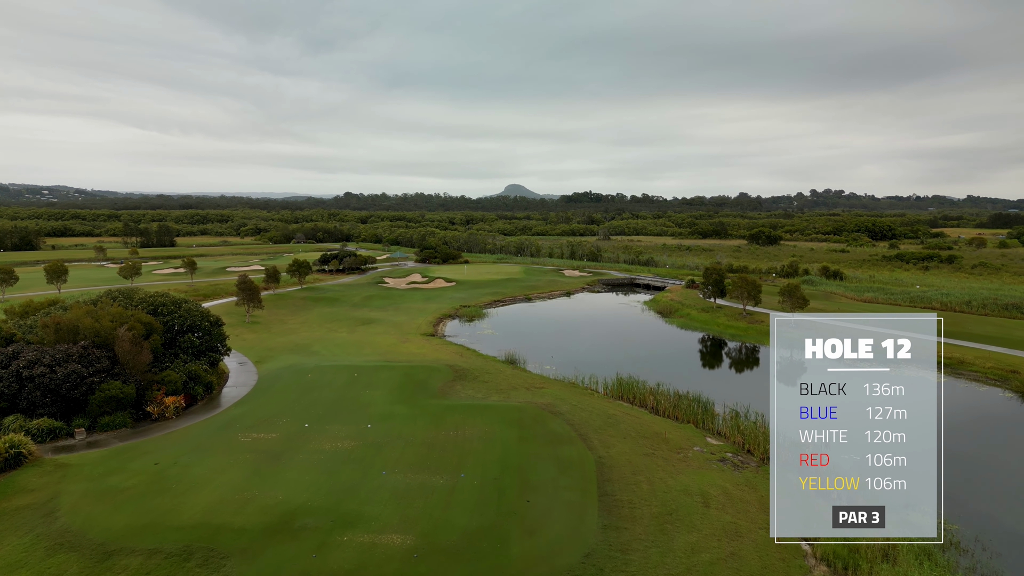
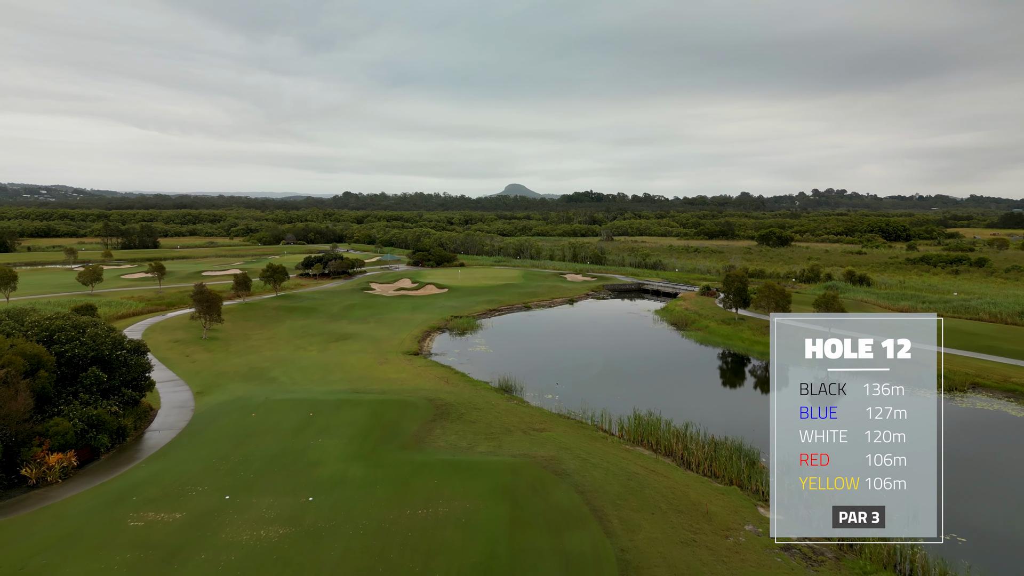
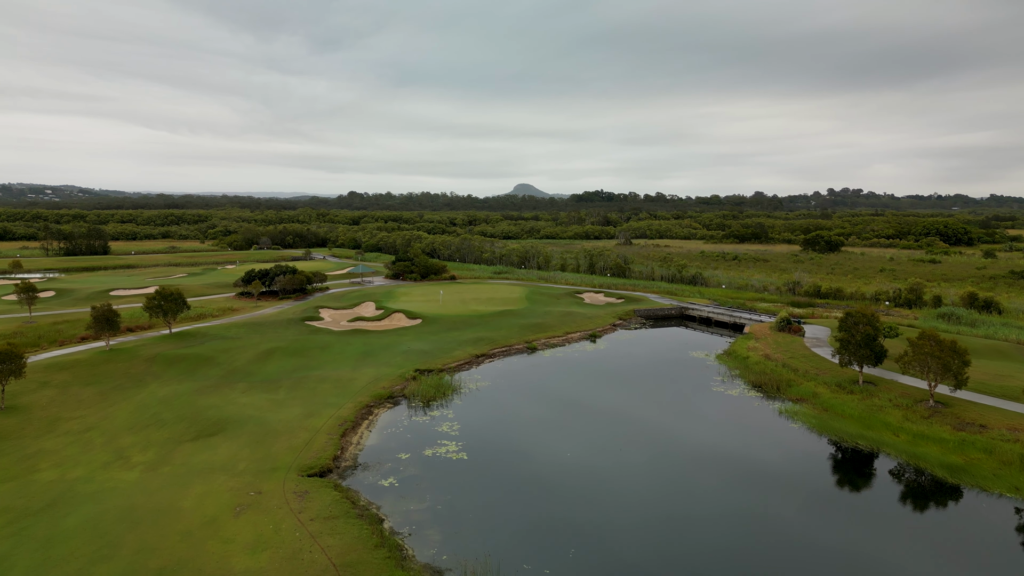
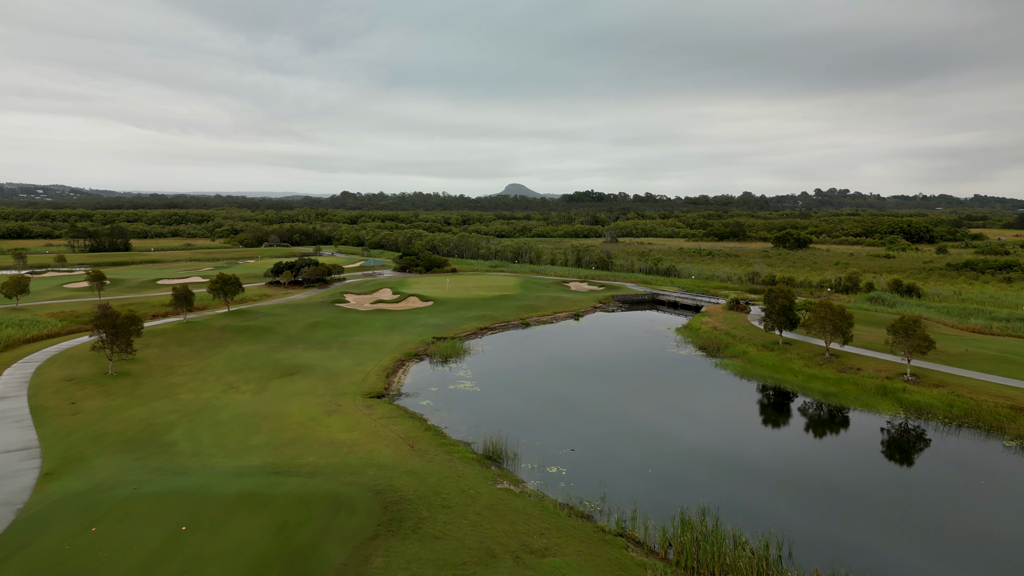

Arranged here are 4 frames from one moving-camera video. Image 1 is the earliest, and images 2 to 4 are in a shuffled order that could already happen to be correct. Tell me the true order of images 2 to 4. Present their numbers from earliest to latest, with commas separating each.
2, 4, 3
